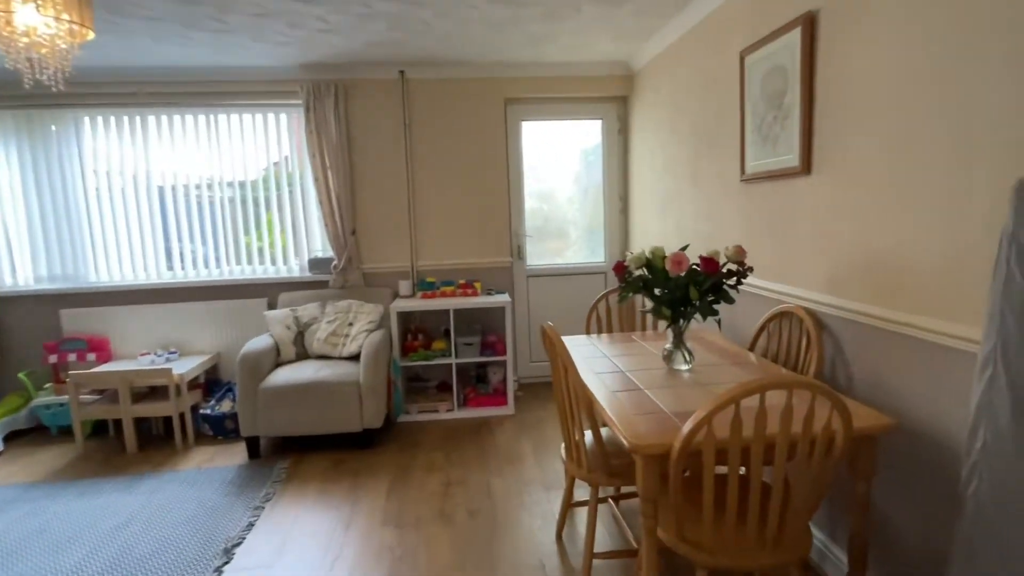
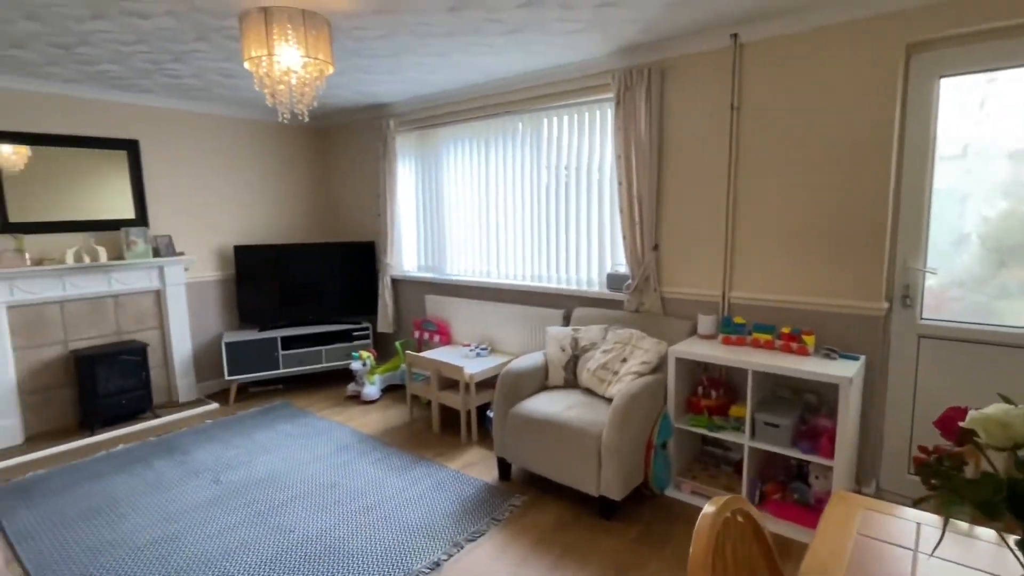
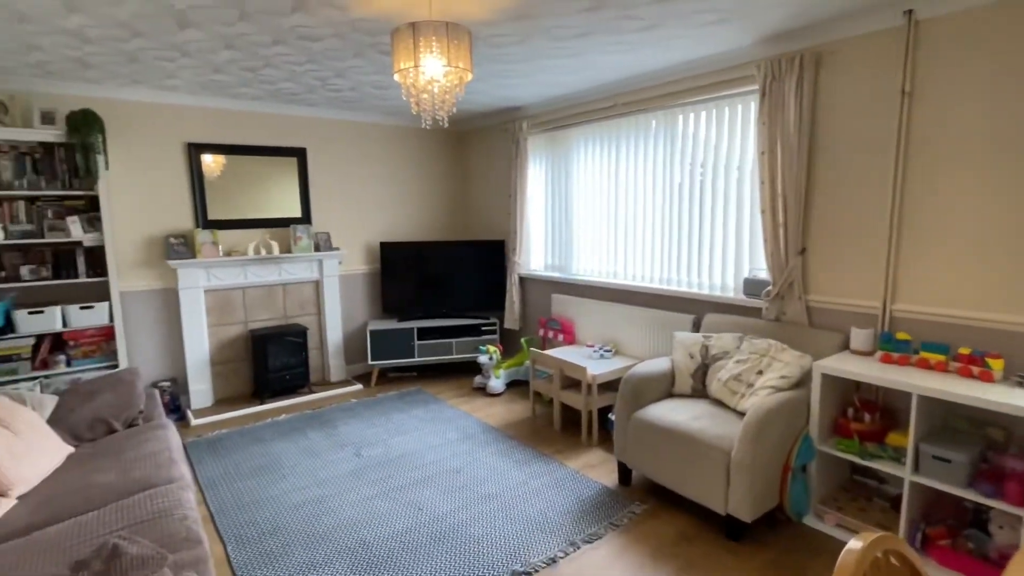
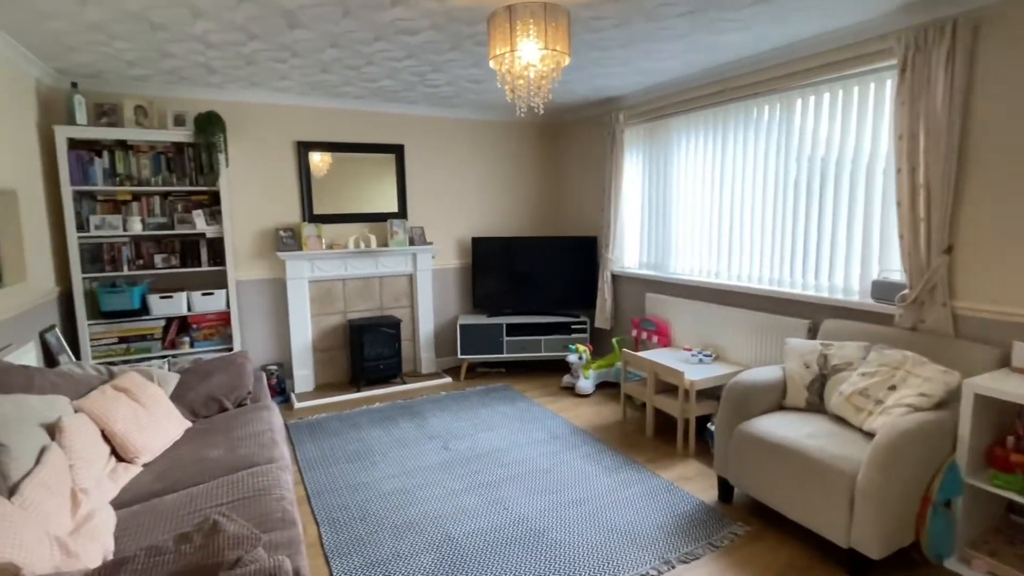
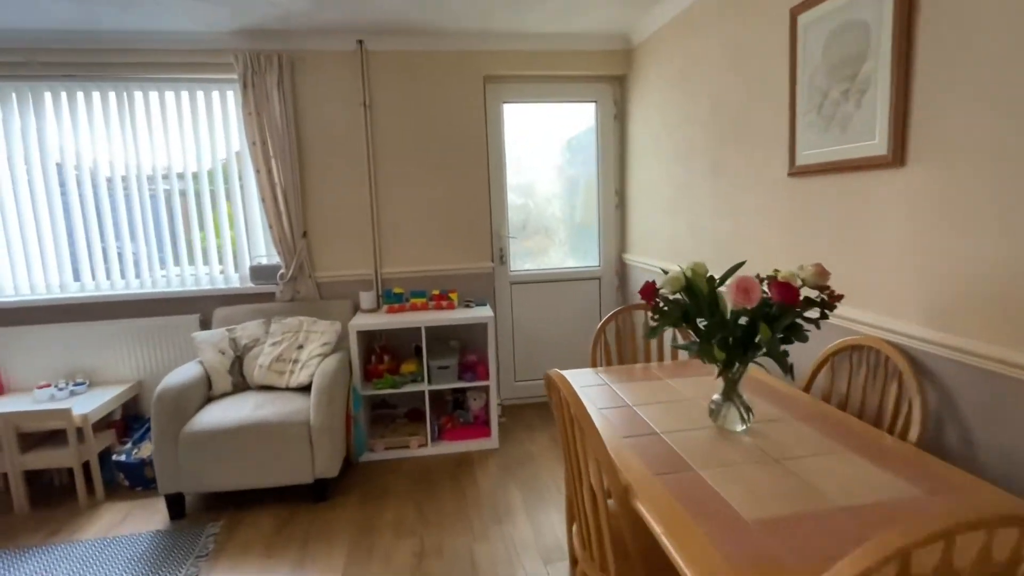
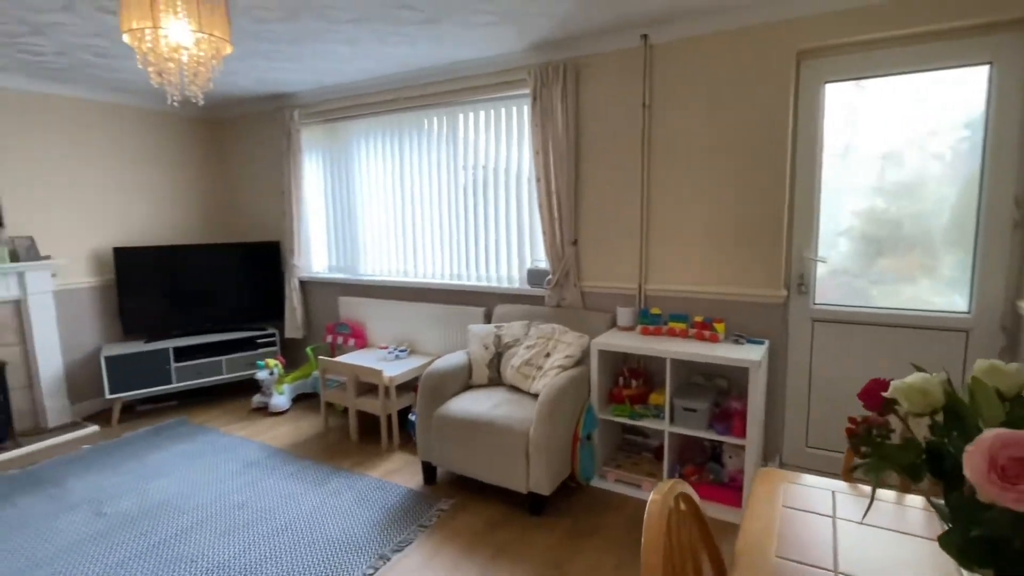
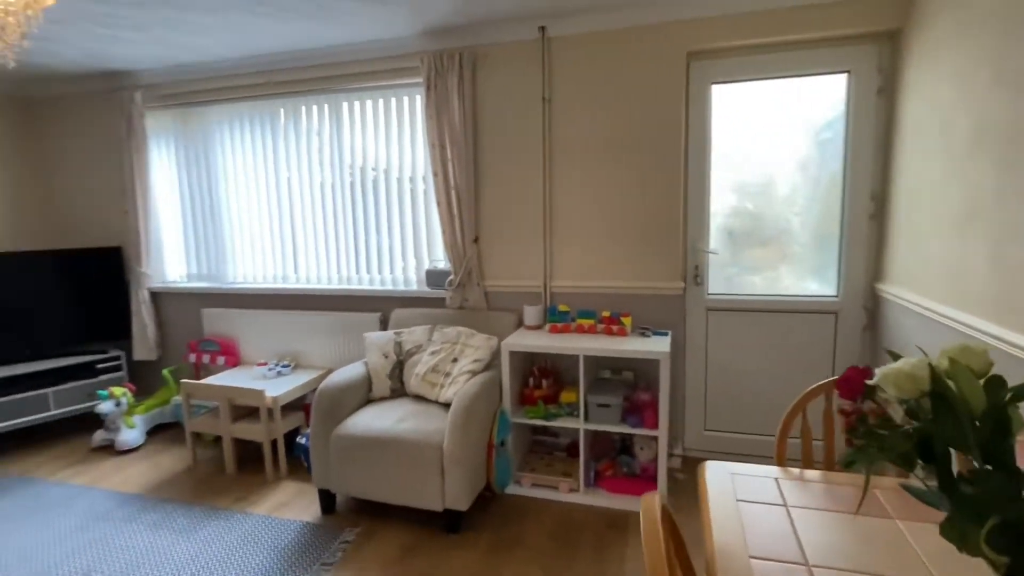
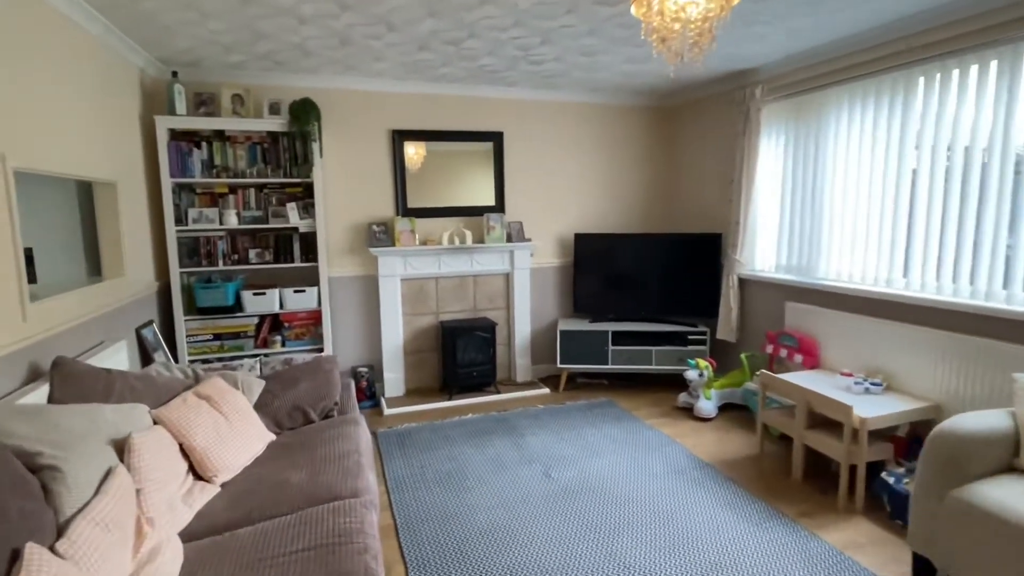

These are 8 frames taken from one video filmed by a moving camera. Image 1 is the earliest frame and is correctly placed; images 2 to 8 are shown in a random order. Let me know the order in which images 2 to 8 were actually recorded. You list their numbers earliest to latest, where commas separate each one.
5, 7, 6, 2, 3, 4, 8
